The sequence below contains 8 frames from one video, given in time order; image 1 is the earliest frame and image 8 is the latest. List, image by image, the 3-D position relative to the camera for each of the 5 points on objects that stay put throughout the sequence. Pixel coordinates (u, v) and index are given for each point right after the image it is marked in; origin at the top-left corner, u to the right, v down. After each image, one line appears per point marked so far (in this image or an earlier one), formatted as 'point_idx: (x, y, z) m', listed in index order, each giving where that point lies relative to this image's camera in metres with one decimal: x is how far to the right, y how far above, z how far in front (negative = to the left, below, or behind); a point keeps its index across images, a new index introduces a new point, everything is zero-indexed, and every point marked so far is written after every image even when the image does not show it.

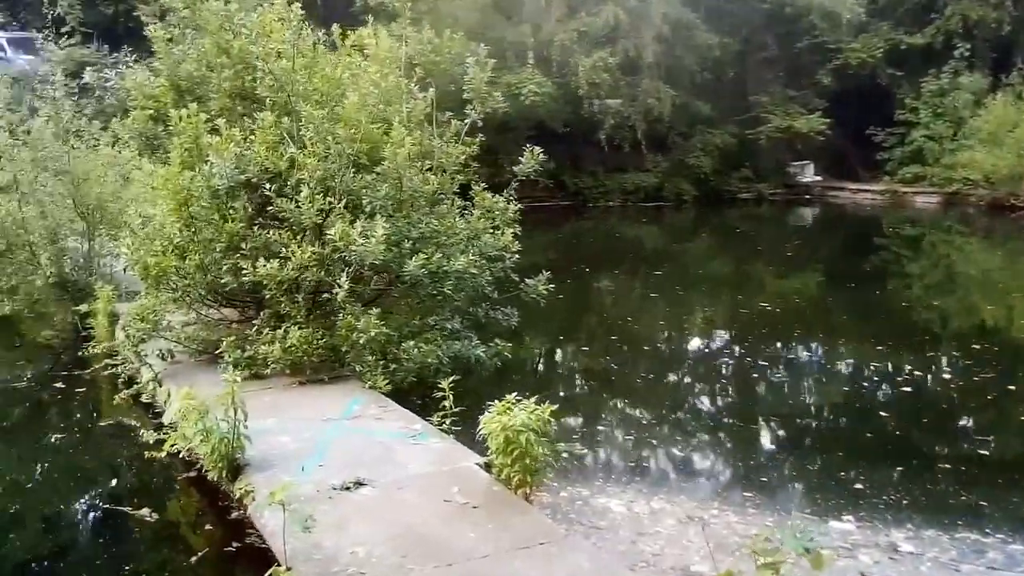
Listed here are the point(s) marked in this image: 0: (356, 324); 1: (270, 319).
0: (-0.8, -0.2, +5.2) m
1: (-1.3, -0.2, +5.5) m
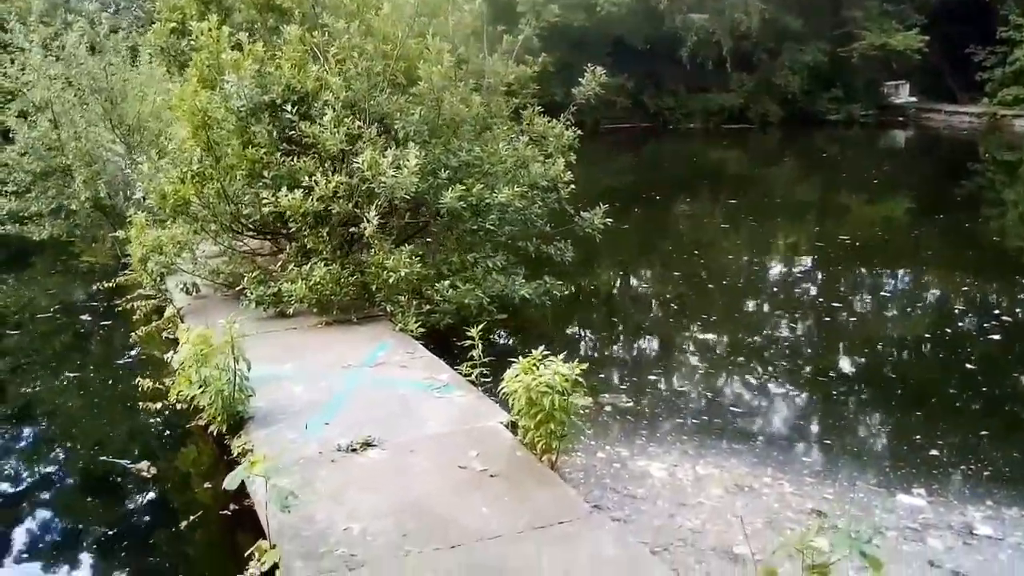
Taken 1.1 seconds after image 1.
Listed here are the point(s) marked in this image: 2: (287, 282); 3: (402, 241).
0: (-0.6, +0.1, +4.8) m
1: (-1.1, +0.2, +5.1) m
2: (-1.1, 0.0, +4.9) m
3: (-0.6, +0.2, +5.1) m
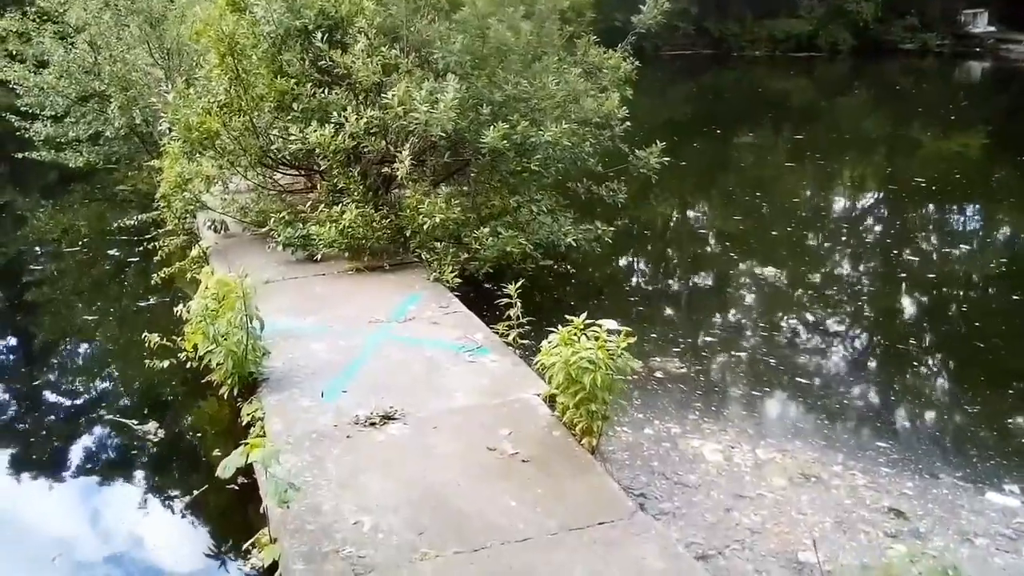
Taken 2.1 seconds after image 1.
0: (-0.4, +0.4, +4.4) m
1: (-0.9, +0.4, +4.8) m
2: (-0.9, +0.3, +4.6) m
3: (-0.3, +0.5, +4.8) m
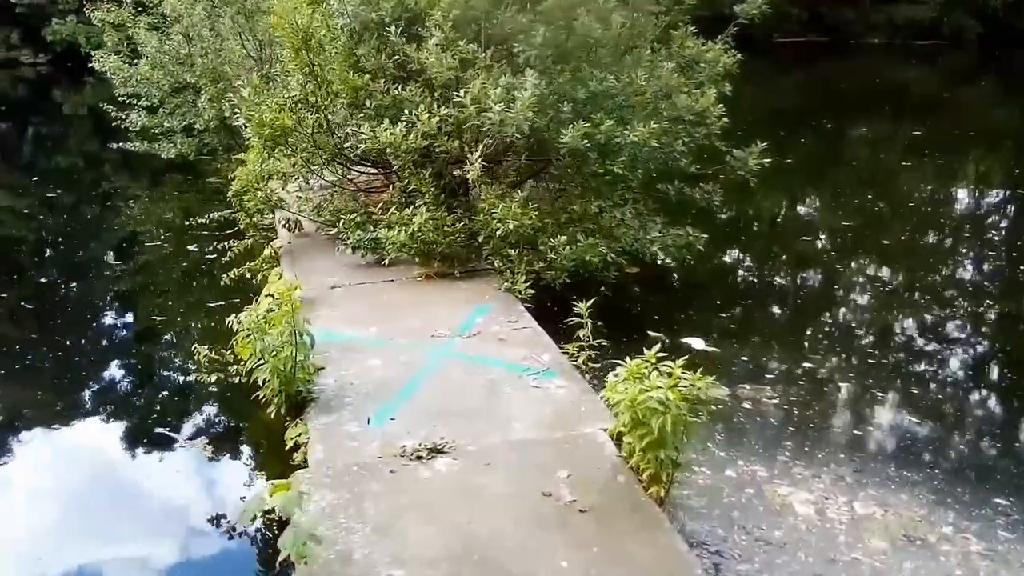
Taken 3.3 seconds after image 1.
0: (-0.1, +0.3, +4.1) m
1: (-0.5, +0.4, +4.5) m
2: (-0.5, +0.3, +4.3) m
3: (0.0, +0.5, +4.5) m
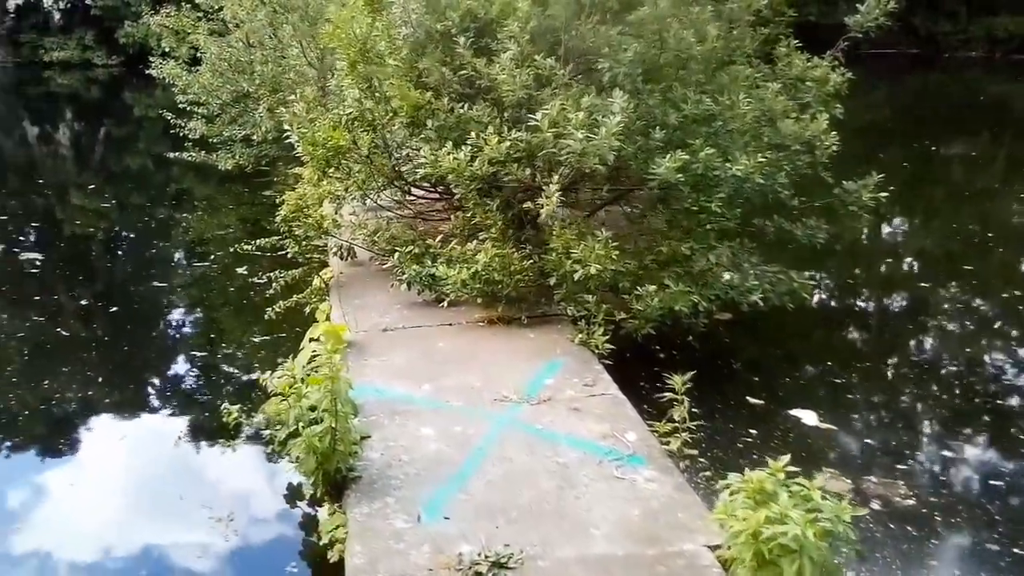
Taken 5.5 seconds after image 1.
0: (+0.2, +0.1, +3.6) m
1: (-0.2, +0.2, +4.0) m
2: (-0.2, +0.1, +3.8) m
3: (+0.3, +0.3, +3.9) m
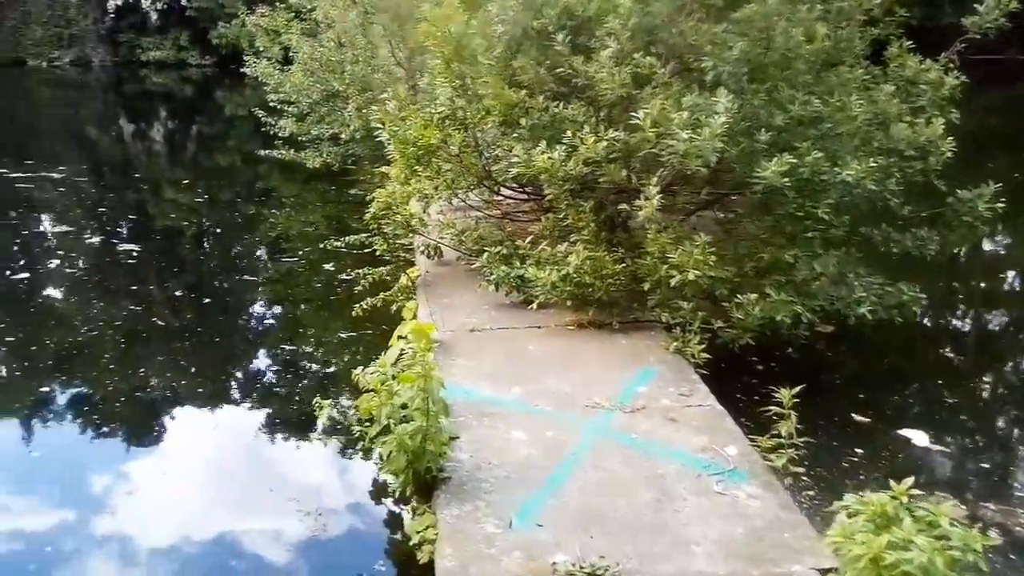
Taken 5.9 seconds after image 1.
0: (+0.5, +0.1, +3.5) m
1: (+0.2, +0.2, +3.9) m
2: (+0.1, +0.1, +3.8) m
3: (+0.7, +0.3, +3.8) m
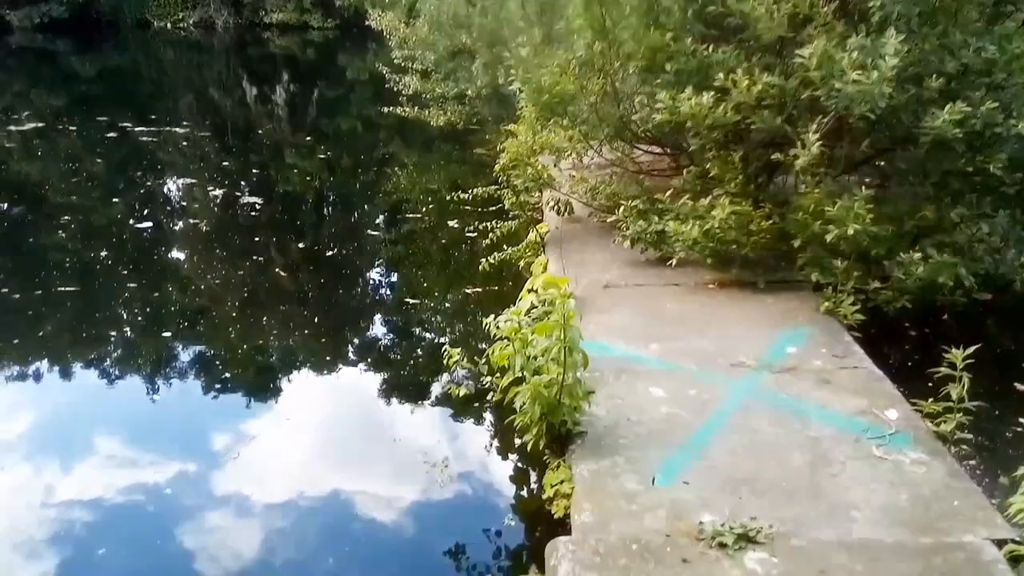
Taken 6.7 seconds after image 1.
0: (+1.0, +0.3, +3.2) m
1: (+0.7, +0.4, +3.8) m
2: (+0.6, +0.2, +3.6) m
3: (+1.2, +0.4, +3.6) m
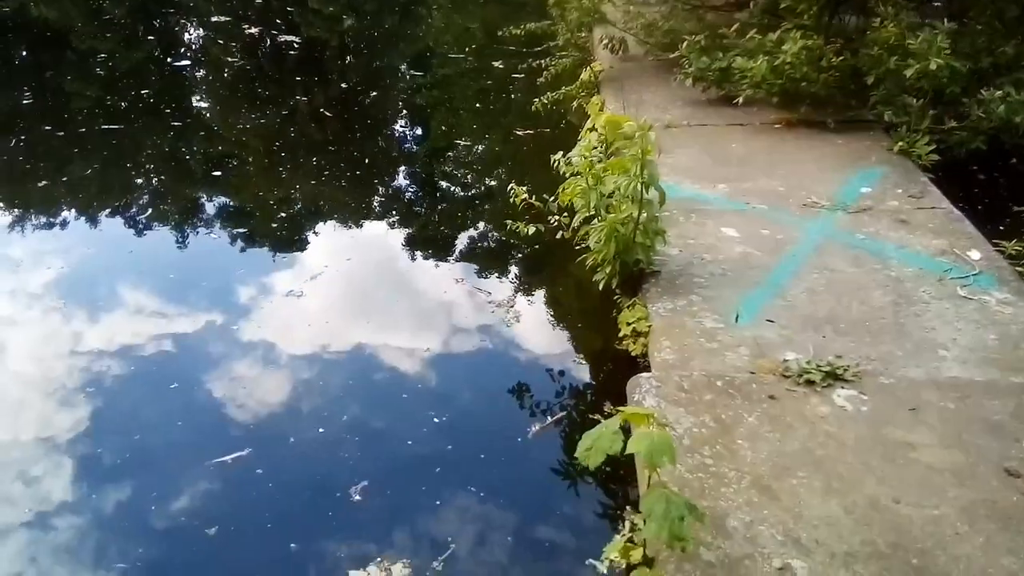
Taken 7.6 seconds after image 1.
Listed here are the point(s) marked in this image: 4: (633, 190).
0: (+1.2, +0.8, +3.1) m
1: (+0.9, +1.0, +3.6) m
2: (+0.8, +0.8, +3.4) m
3: (+1.4, +0.9, +3.4) m
4: (+0.3, +0.2, +2.4) m
